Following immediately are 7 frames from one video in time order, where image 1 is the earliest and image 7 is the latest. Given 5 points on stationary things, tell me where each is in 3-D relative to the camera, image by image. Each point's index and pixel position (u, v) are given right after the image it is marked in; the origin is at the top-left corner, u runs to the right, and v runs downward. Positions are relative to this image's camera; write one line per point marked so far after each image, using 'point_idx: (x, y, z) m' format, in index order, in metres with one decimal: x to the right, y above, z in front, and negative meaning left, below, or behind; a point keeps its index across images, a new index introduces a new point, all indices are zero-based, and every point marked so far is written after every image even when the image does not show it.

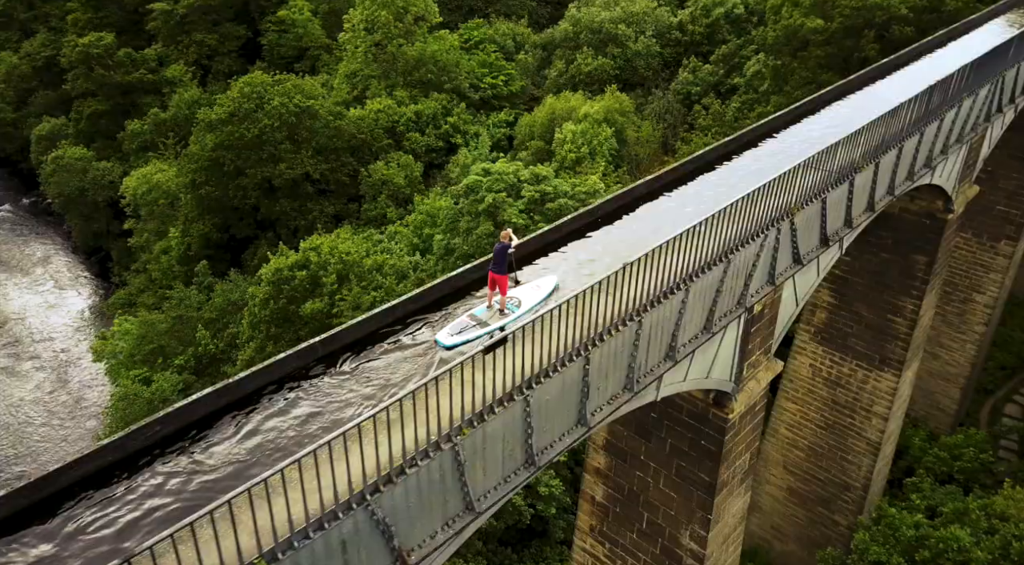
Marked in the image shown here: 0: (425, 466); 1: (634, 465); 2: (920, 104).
0: (-0.8, -1.6, +8.2) m
1: (+1.9, -2.9, +14.7) m
2: (+6.7, +2.9, +15.3) m
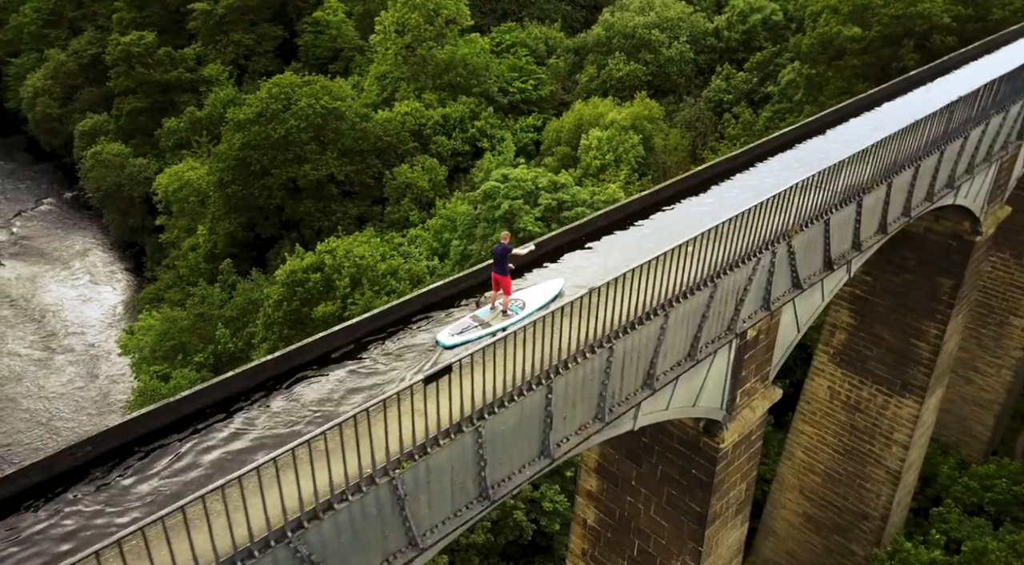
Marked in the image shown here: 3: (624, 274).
0: (-1.3, -1.8, +7.8) m
1: (+1.7, -3.1, +14.2) m
2: (+6.7, +2.5, +14.5) m
3: (+1.1, +0.1, +9.8) m
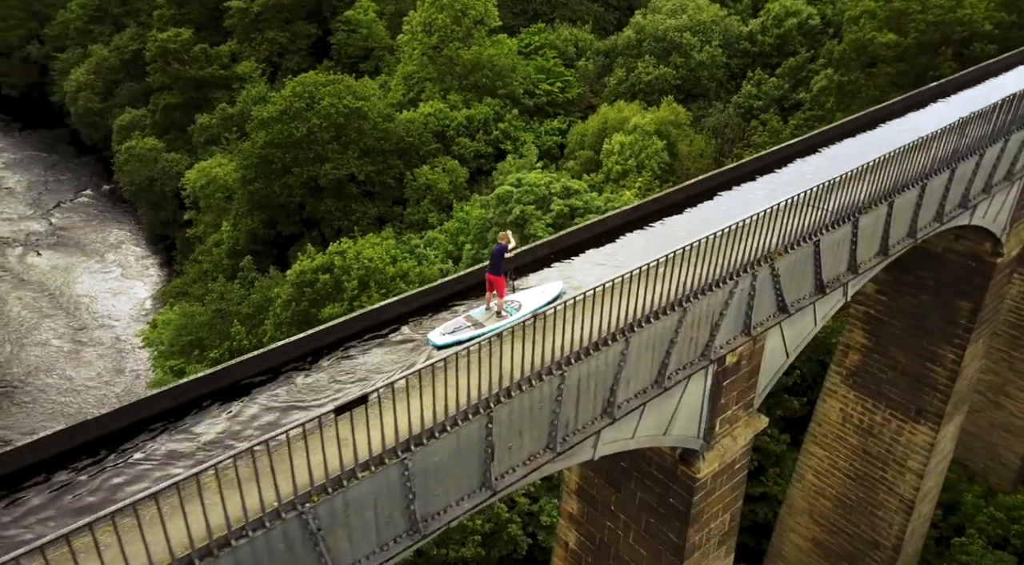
0: (-2.0, -2.0, +7.4) m
1: (+1.4, -3.4, +13.6) m
2: (+6.4, +2.1, +13.7) m
3: (+0.6, -0.1, +9.3) m
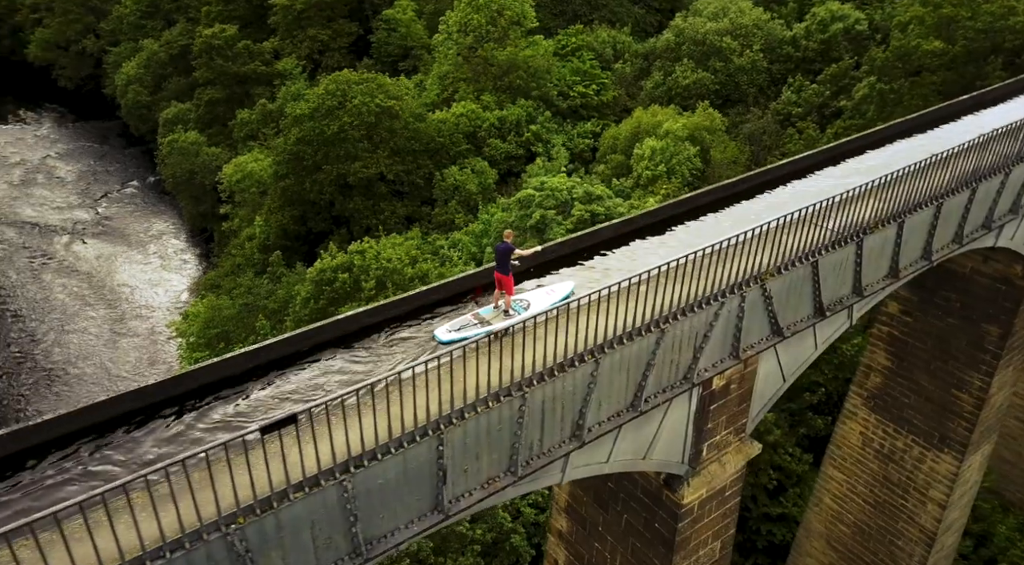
0: (-2.5, -2.1, +7.2) m
1: (+1.1, -3.6, +13.2) m
2: (+6.4, +1.8, +13.0) m
3: (+0.2, -0.3, +8.9) m
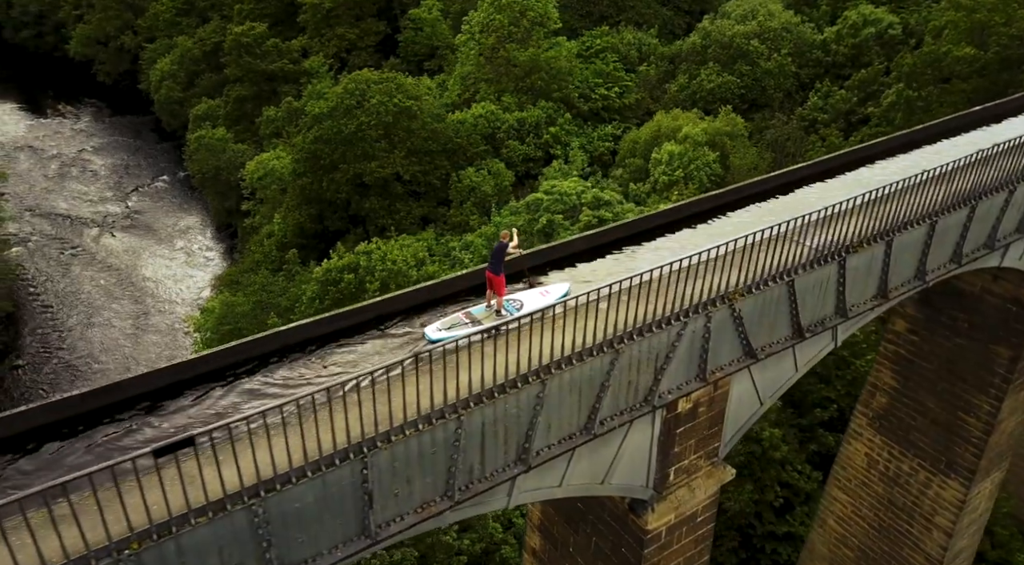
0: (-3.2, -2.2, +7.0) m
1: (+0.7, -3.8, +12.8) m
2: (+6.0, +1.5, +12.3) m
3: (-0.3, -0.5, +8.5) m
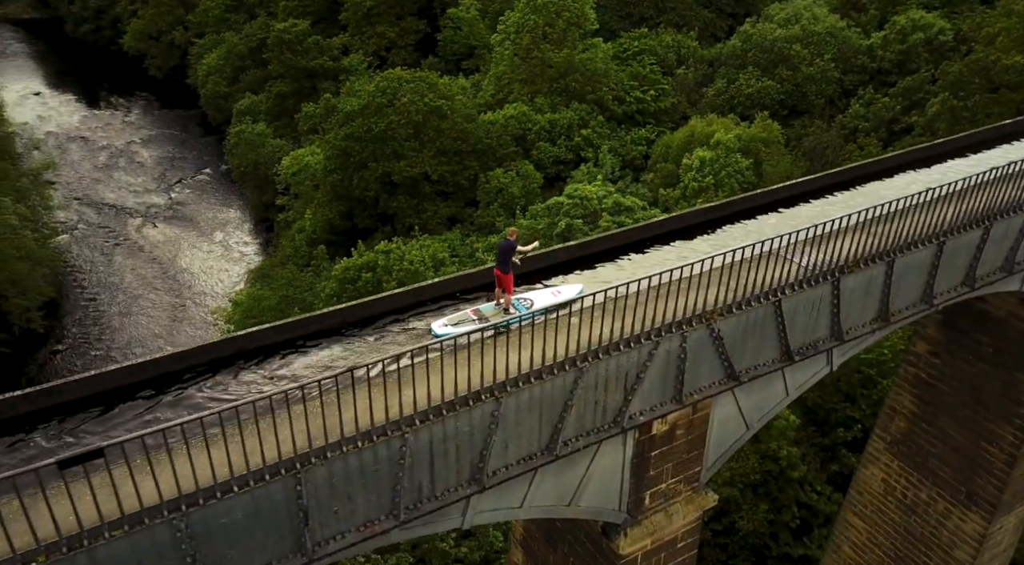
0: (-3.8, -2.2, +6.8) m
1: (+0.4, -3.9, +12.4) m
2: (+5.9, +1.2, +11.5) m
3: (-0.8, -0.6, +8.2) m
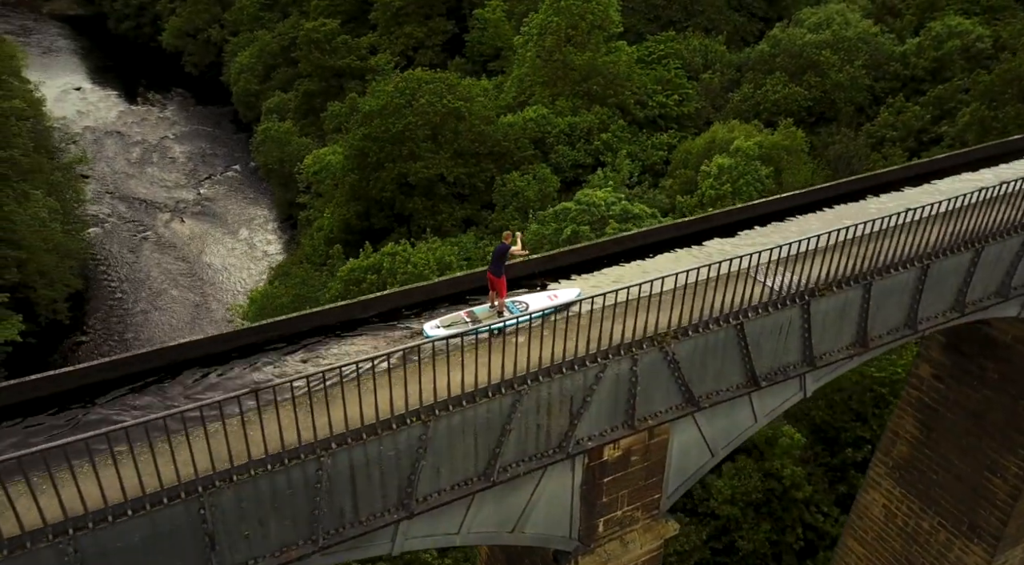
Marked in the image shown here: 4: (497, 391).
0: (-4.5, -2.3, +6.6) m
1: (-0.1, -4.1, +12.0) m
2: (+5.4, +0.9, +10.9) m
3: (-1.4, -0.7, +7.9) m
4: (-0.1, -1.0, +8.6) m
